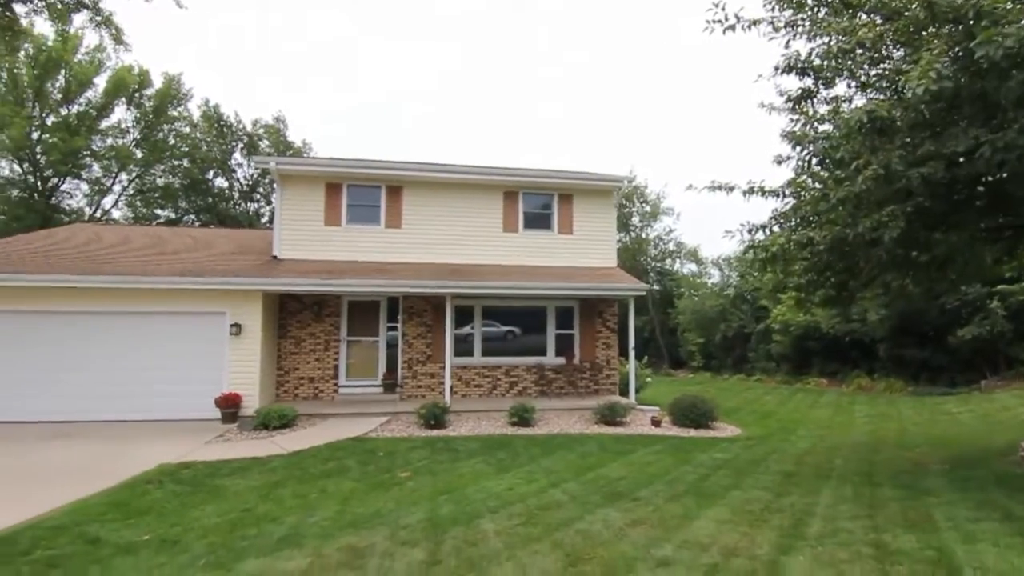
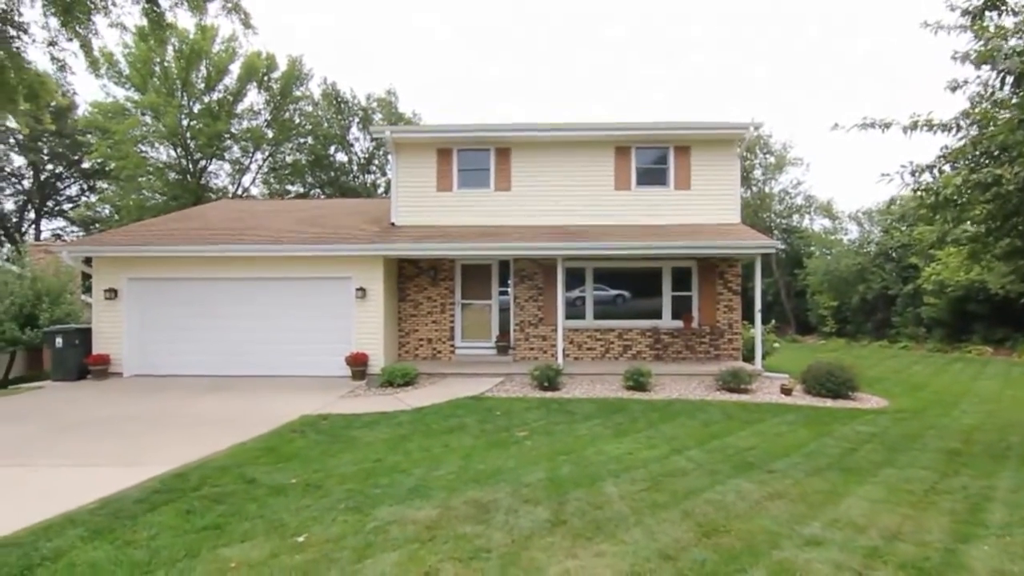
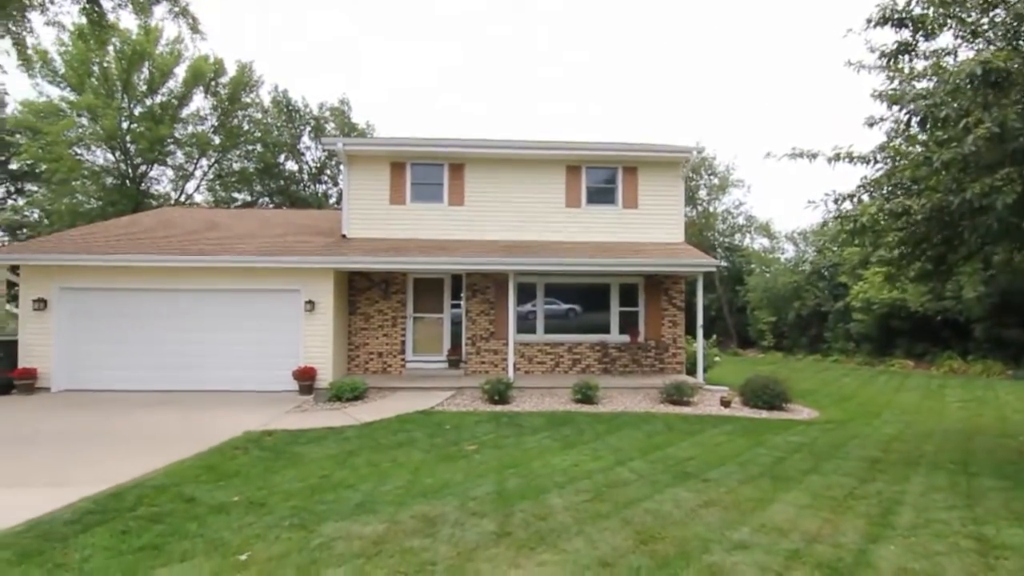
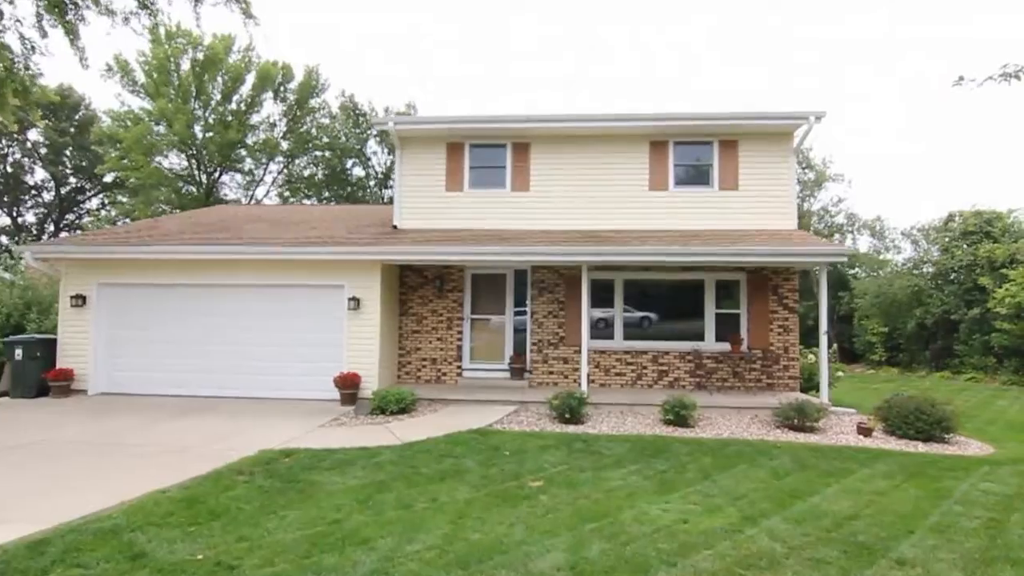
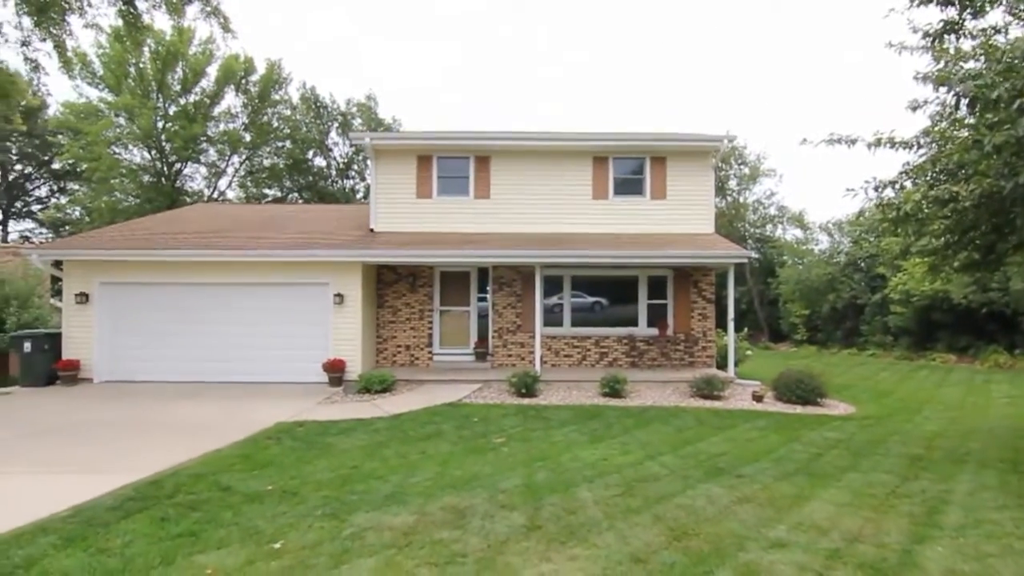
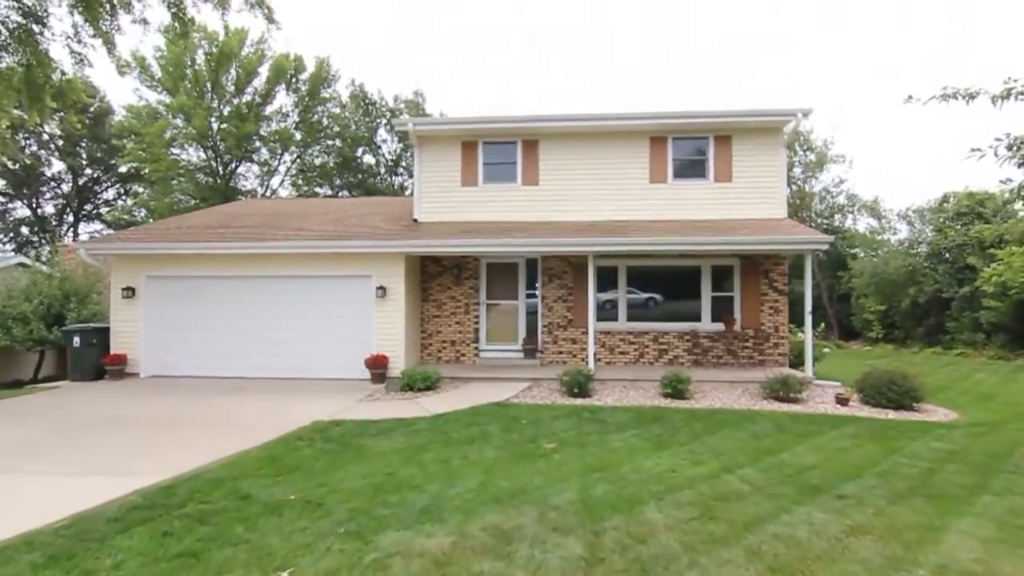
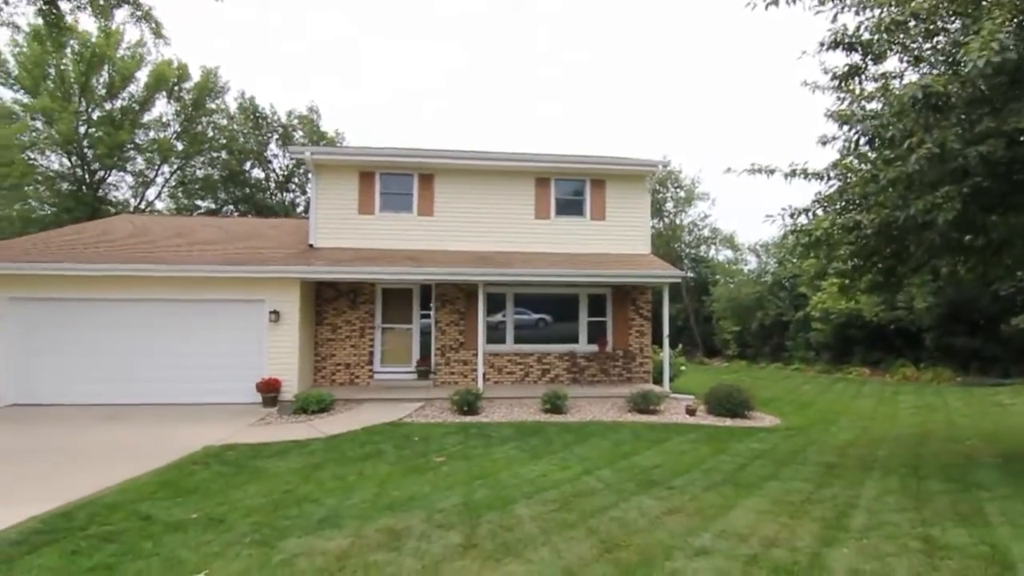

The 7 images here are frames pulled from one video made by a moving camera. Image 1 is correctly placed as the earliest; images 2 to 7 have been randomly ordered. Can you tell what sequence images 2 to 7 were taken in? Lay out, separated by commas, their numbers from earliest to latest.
7, 3, 5, 2, 6, 4
